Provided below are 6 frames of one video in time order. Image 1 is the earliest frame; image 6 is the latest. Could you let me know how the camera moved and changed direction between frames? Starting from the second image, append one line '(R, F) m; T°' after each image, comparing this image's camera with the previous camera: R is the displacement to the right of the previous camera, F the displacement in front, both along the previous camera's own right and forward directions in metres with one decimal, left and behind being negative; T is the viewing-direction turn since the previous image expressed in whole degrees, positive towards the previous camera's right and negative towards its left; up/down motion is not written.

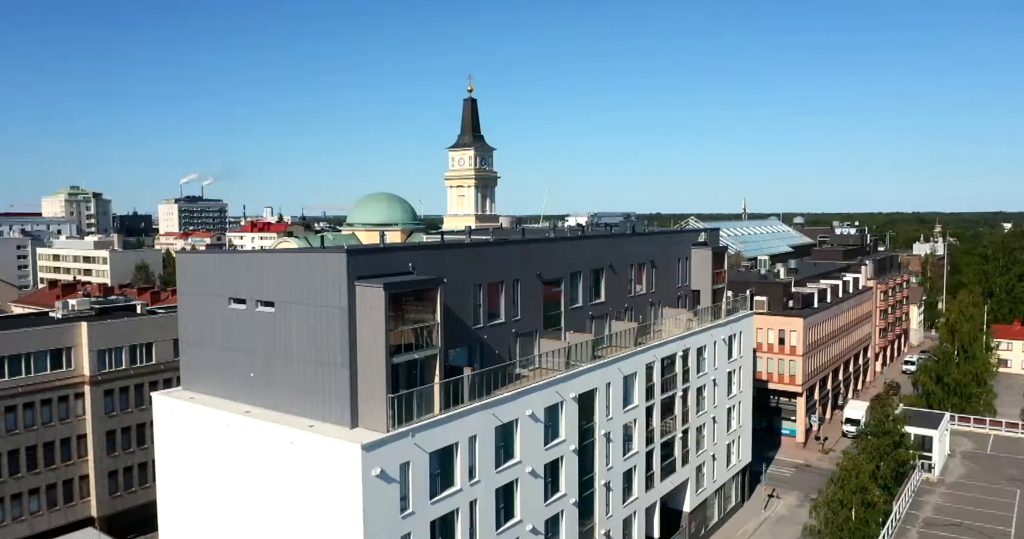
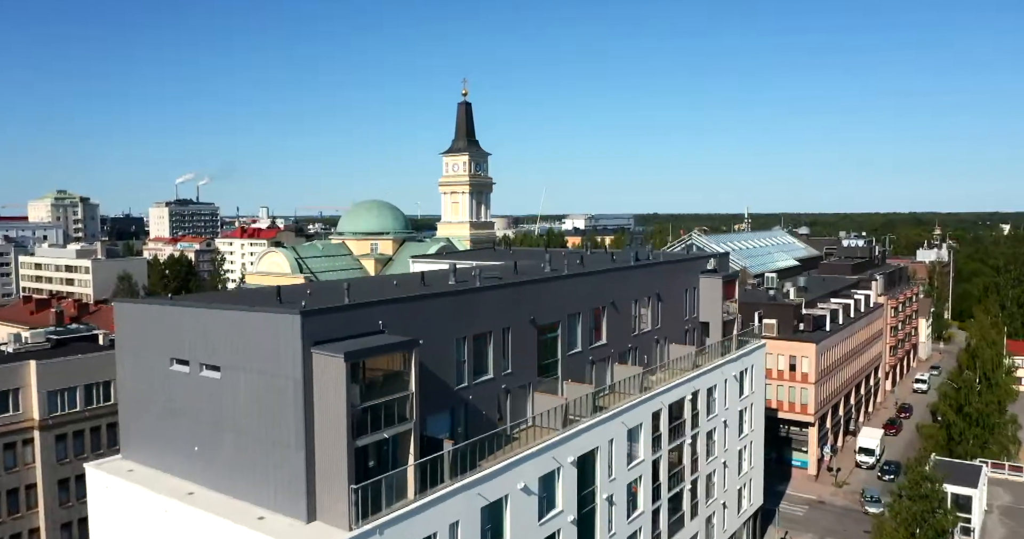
(+0.1, +2.2) m; 0°
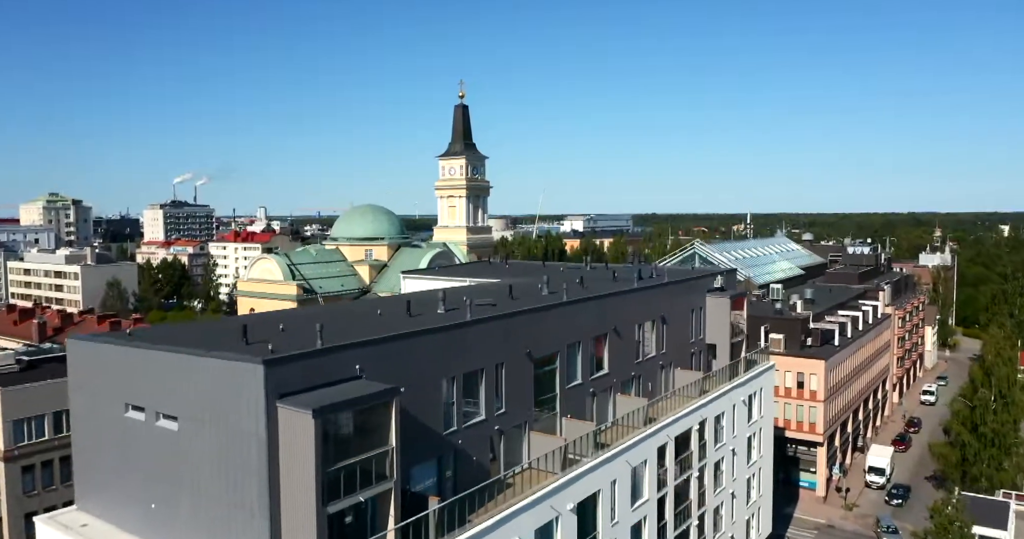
(+0.1, +1.4) m; 0°
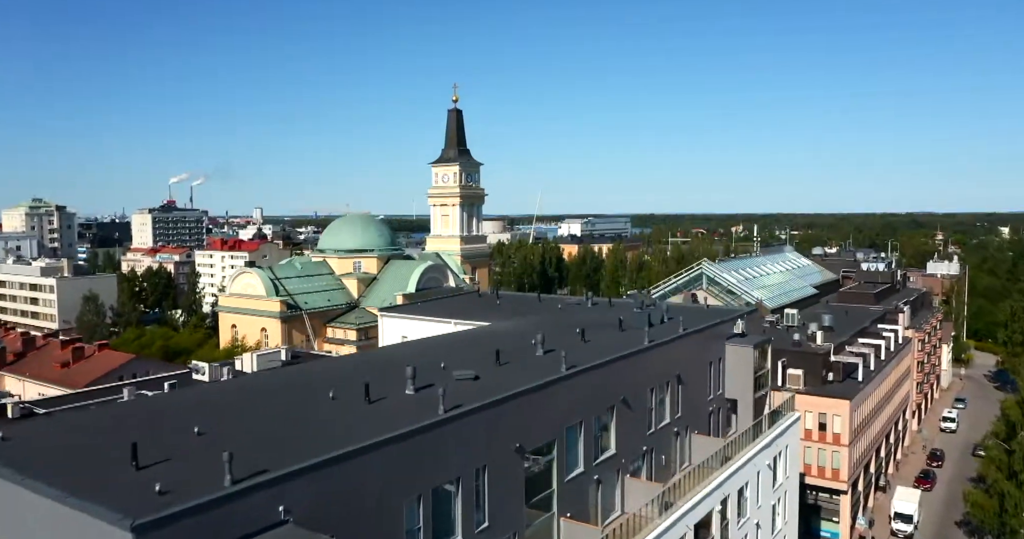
(+0.2, +3.1) m; 0°
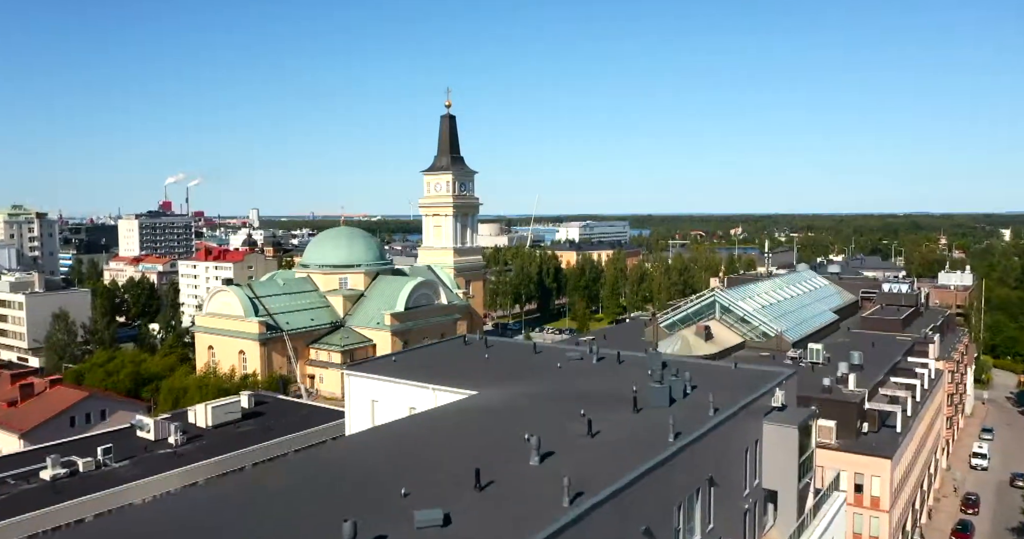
(+0.2, +3.7) m; 0°
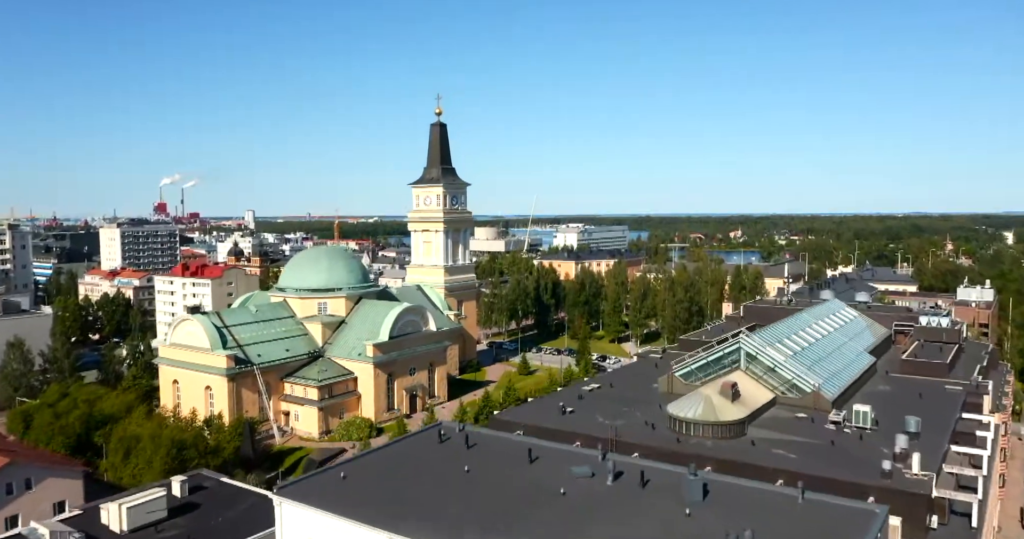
(+0.2, +5.1) m; 0°
